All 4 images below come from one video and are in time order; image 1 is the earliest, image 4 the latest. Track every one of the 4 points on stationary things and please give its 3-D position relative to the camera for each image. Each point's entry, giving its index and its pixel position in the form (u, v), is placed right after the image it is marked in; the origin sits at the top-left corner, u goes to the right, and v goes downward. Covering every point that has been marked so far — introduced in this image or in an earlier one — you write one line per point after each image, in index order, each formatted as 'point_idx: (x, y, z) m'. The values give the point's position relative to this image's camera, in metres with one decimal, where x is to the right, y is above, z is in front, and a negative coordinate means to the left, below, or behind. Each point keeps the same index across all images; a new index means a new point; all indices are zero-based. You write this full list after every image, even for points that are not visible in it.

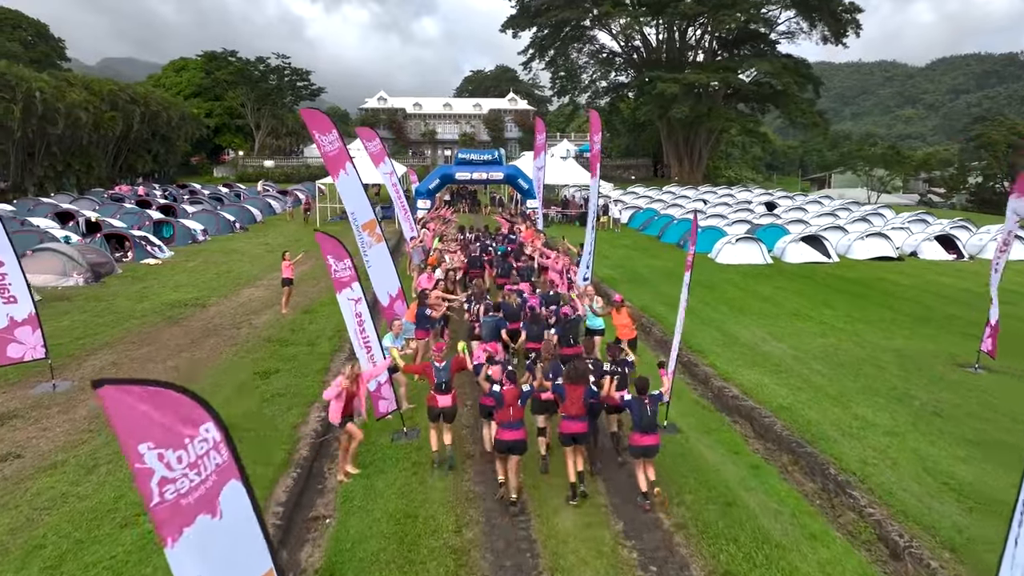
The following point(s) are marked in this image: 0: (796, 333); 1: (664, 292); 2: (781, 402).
0: (+5.7, -0.9, +14.0) m
1: (+4.0, -0.1, +18.1) m
2: (+3.8, -1.6, +10.0) m
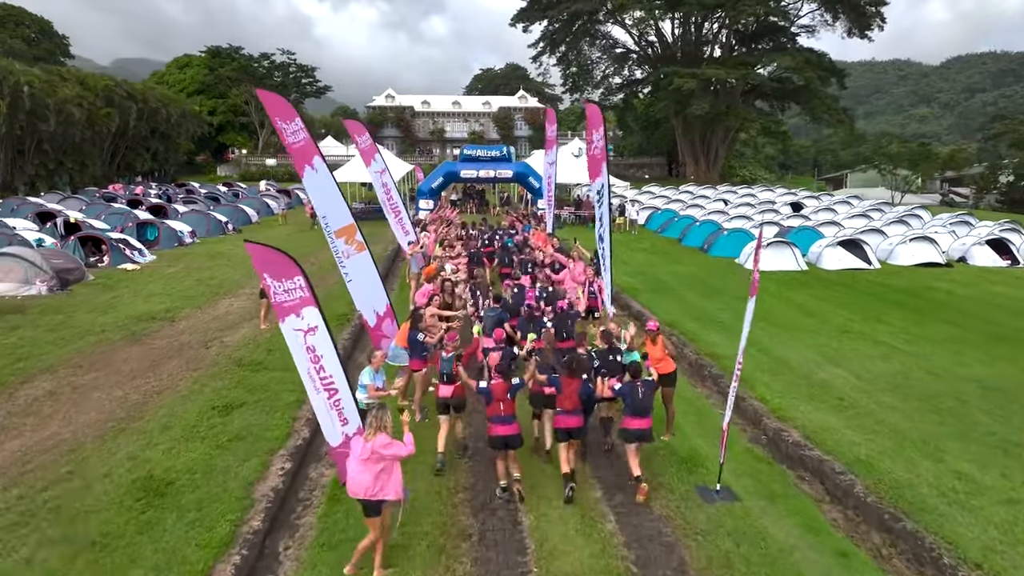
0: (+5.9, -1.2, +12.0) m
1: (+4.2, -0.3, +16.2) m
2: (+4.0, -1.9, +8.0) m
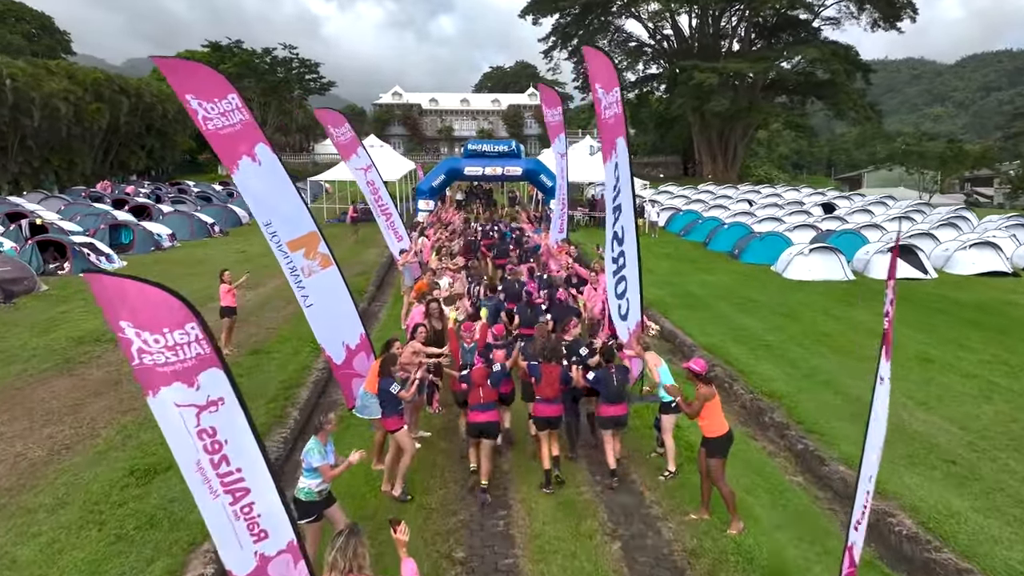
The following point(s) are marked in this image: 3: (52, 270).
0: (+6.0, -1.5, +9.7) m
1: (+4.4, -0.6, +13.8) m
2: (+4.0, -2.2, +5.7) m
3: (-11.8, +0.5, +17.9) m
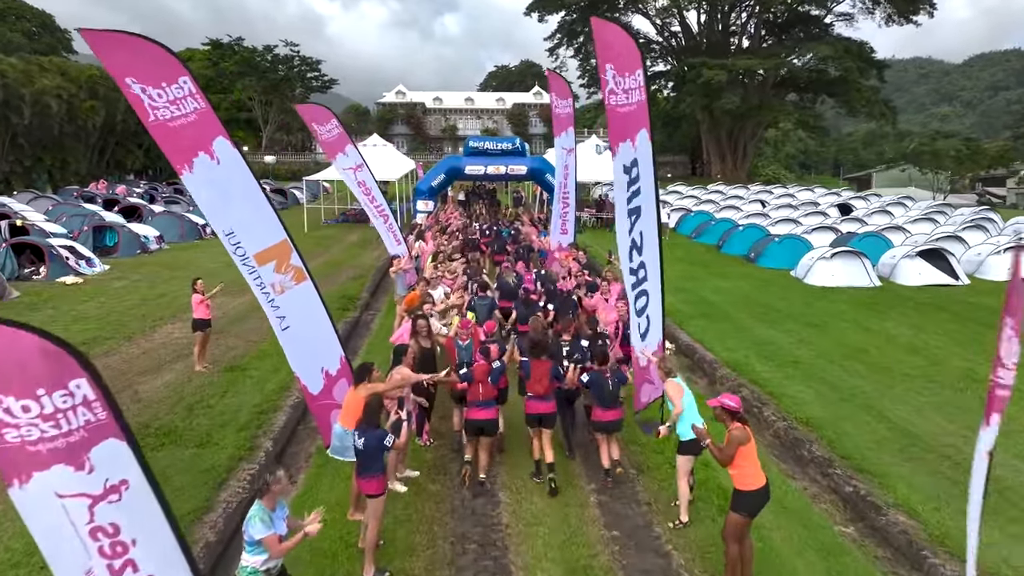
0: (+6.0, -1.6, +8.5) m
1: (+4.4, -0.8, +12.7) m
2: (+4.0, -2.4, +4.6) m
3: (-11.7, +0.3, +16.9) m
